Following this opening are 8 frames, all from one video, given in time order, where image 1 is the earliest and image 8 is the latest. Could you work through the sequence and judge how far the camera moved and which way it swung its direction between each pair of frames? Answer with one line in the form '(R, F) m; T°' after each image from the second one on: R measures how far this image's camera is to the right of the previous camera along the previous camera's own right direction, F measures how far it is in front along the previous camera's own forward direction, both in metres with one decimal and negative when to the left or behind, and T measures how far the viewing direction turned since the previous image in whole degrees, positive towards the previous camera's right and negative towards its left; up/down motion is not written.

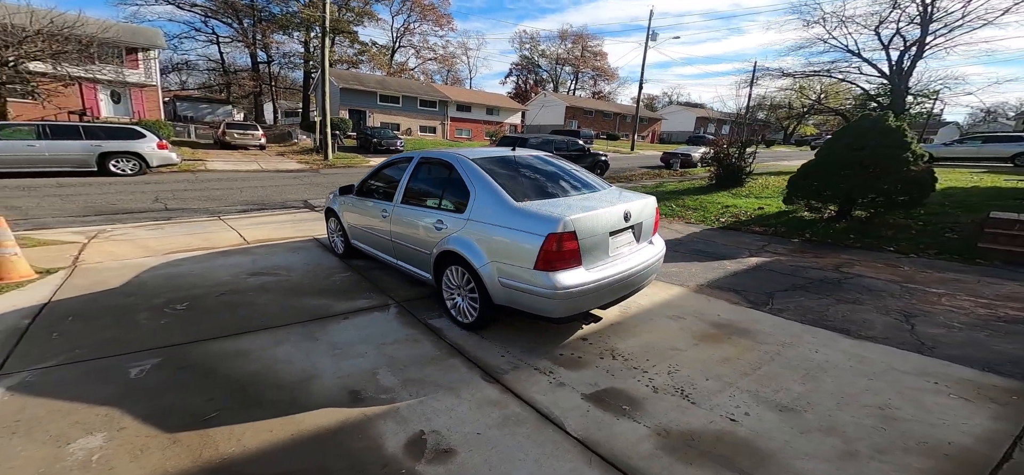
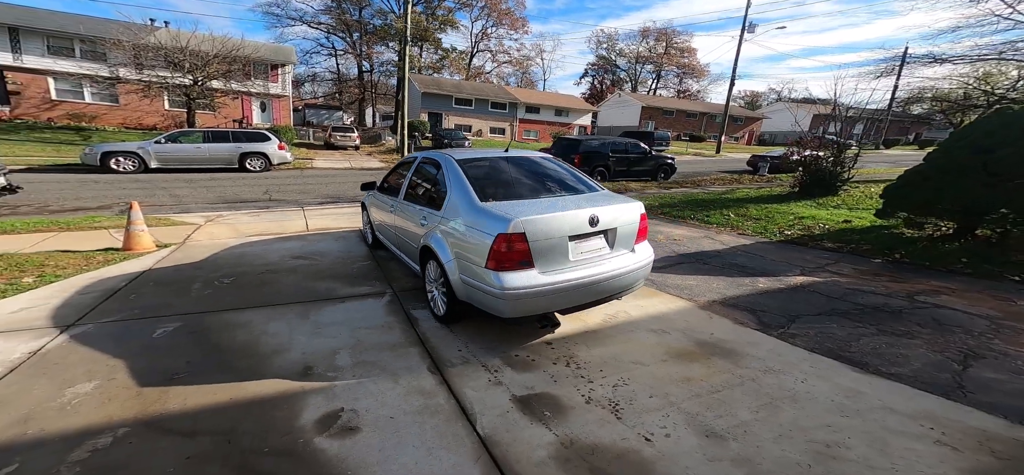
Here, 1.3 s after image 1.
(+0.8, 0.0) m; -11°
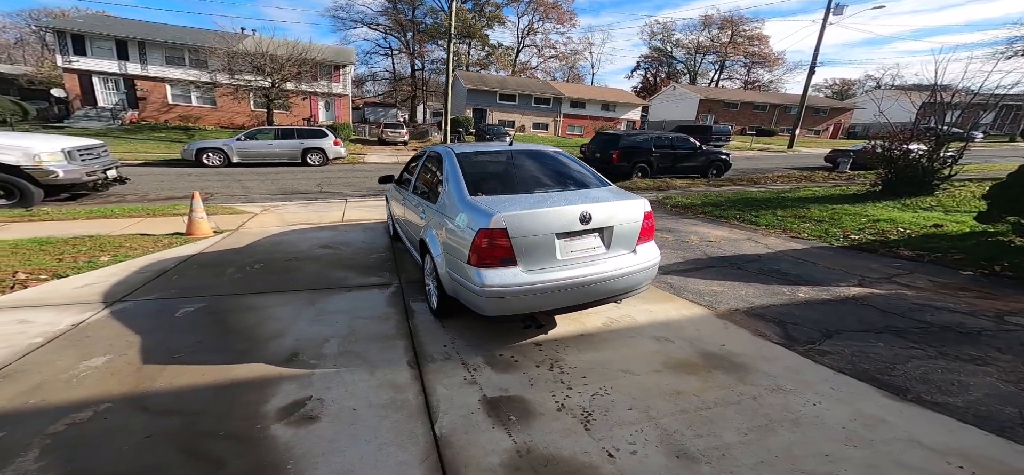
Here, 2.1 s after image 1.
(+0.4, +0.1) m; -7°
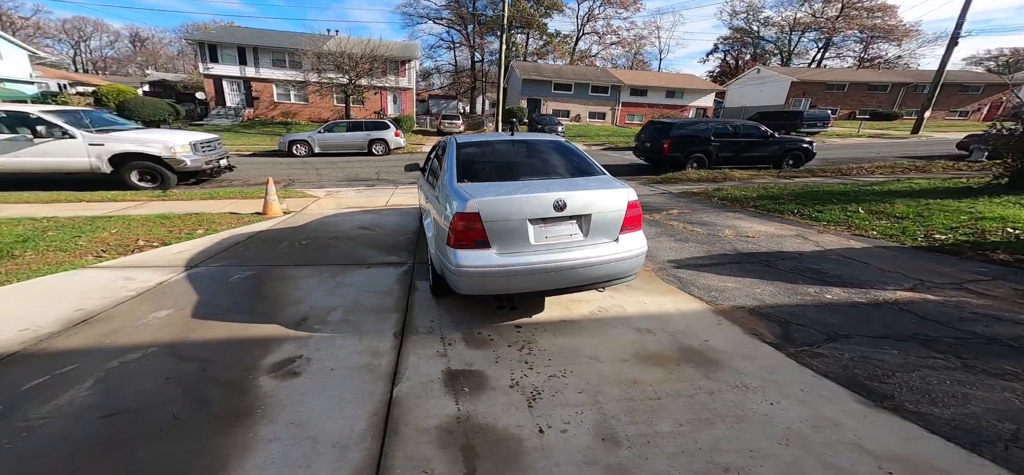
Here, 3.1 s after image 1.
(+0.6, -0.1) m; -9°
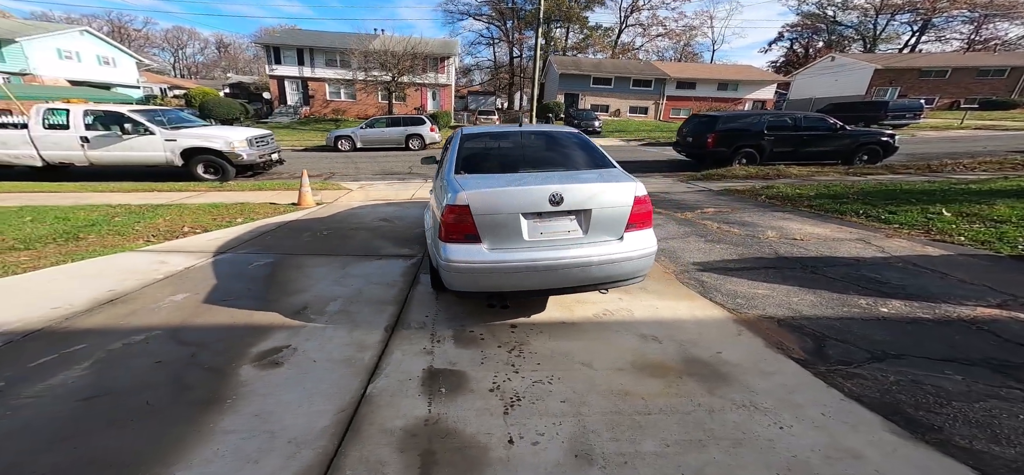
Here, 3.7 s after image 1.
(+0.3, +0.2) m; -6°
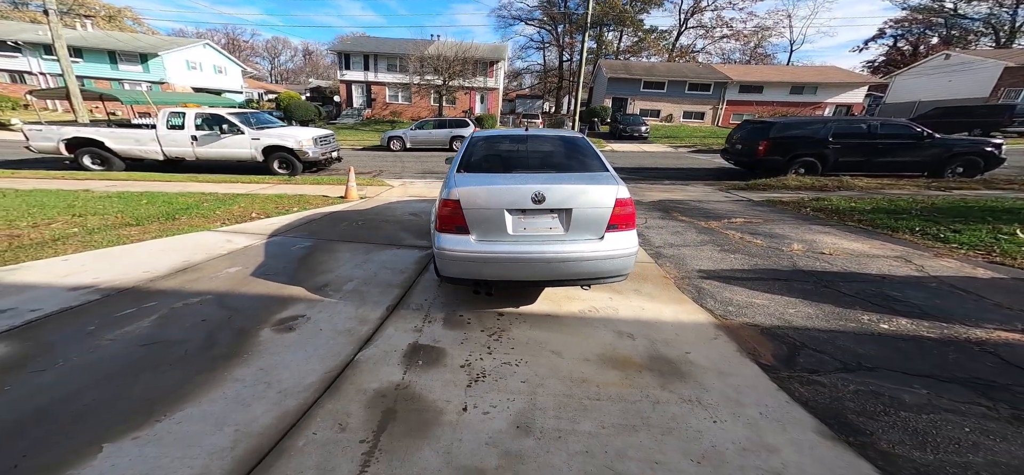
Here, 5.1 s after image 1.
(+0.4, -0.2) m; -7°
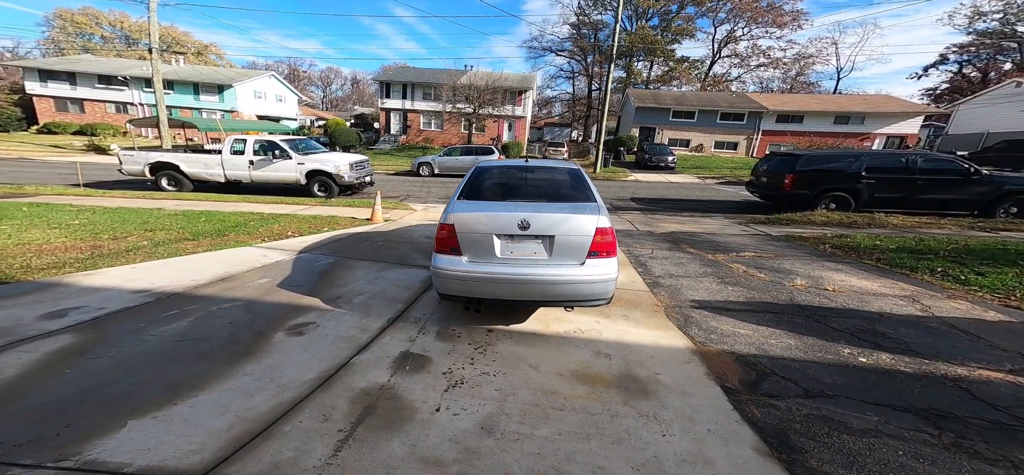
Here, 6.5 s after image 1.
(+0.3, -0.2) m; -4°
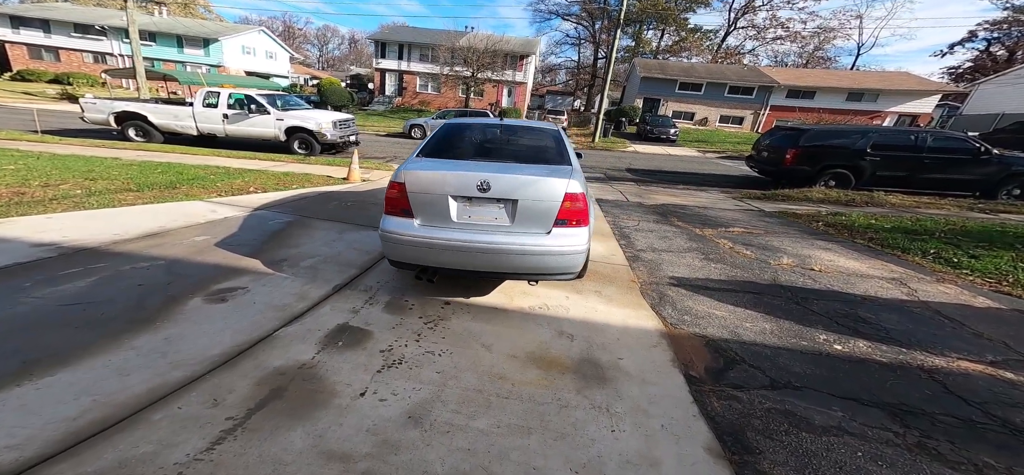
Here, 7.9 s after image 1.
(+0.3, +0.3) m; +1°
